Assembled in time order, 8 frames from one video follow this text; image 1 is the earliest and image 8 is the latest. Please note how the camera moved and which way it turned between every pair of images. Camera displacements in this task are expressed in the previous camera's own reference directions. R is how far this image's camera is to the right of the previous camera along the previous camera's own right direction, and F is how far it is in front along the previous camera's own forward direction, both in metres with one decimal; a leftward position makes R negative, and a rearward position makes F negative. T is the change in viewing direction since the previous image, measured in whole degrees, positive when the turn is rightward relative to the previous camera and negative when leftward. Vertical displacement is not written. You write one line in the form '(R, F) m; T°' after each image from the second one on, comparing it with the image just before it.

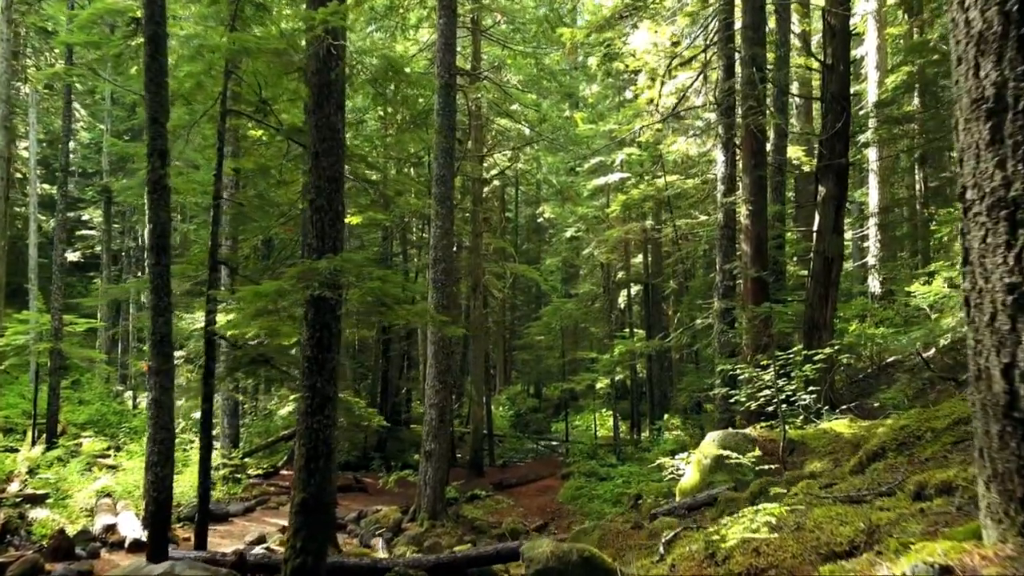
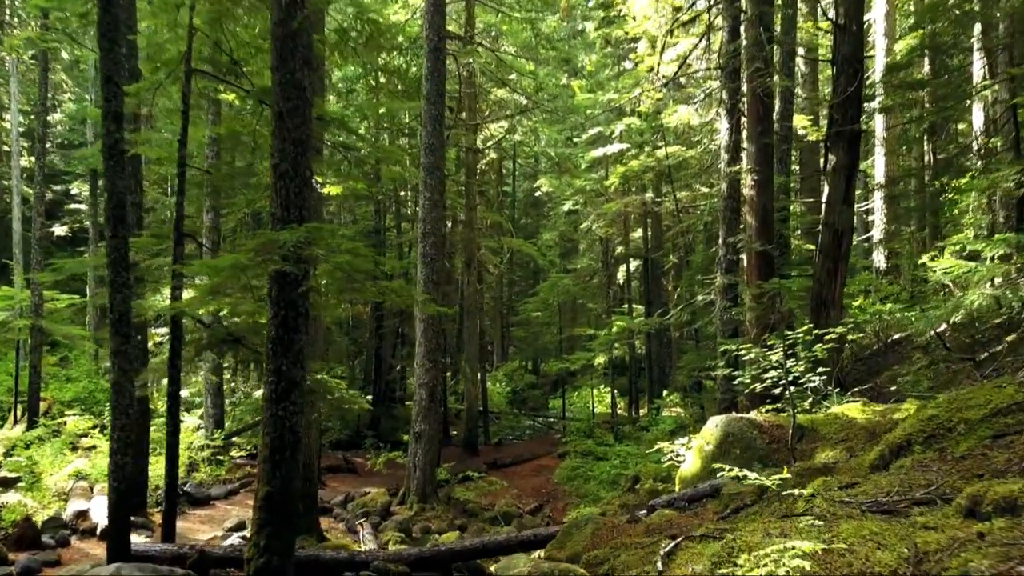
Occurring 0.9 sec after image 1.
(+0.1, +0.6) m; 0°
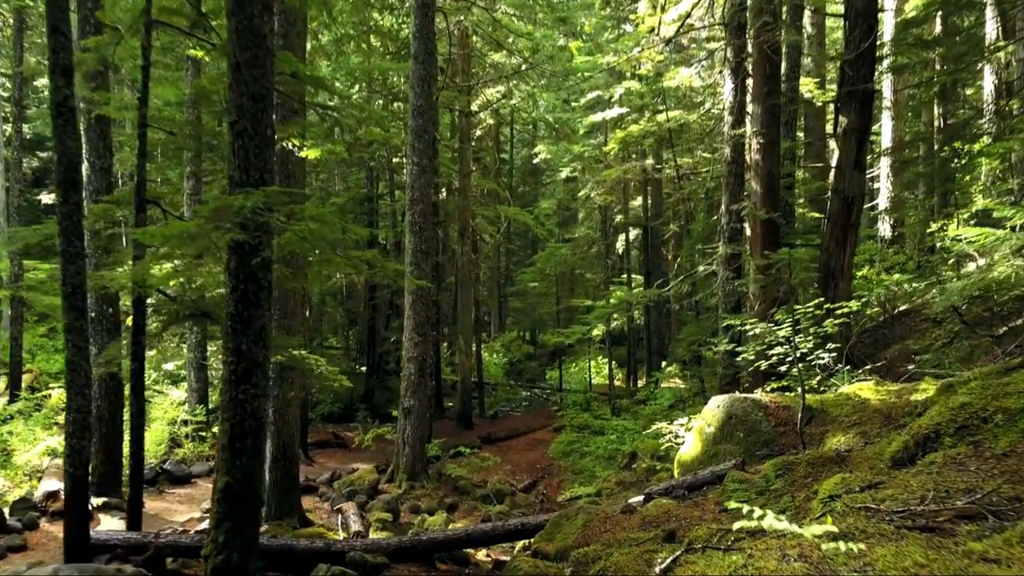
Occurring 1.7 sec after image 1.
(+0.1, +0.5) m; 0°
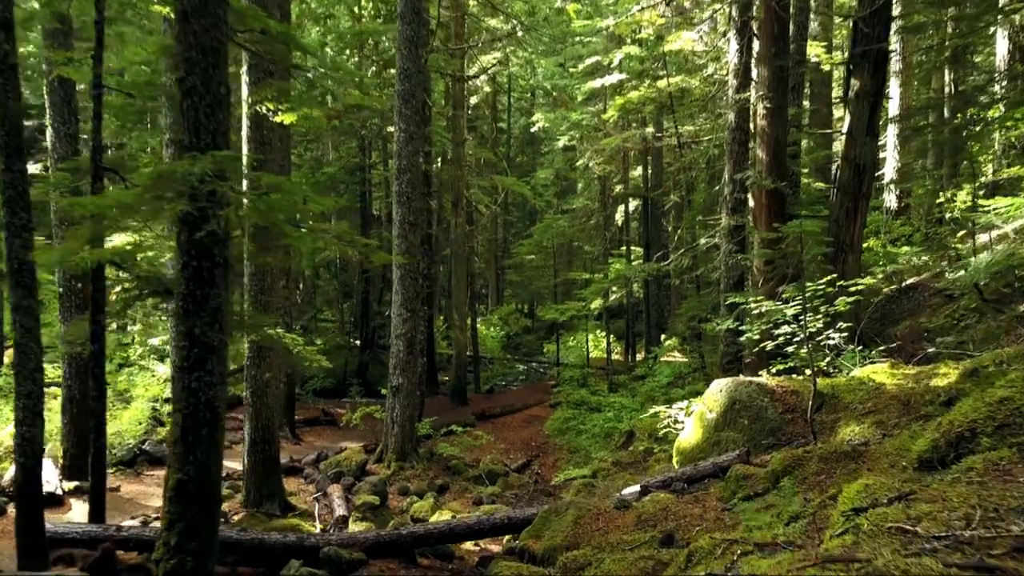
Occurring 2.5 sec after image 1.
(+0.1, +0.5) m; 0°
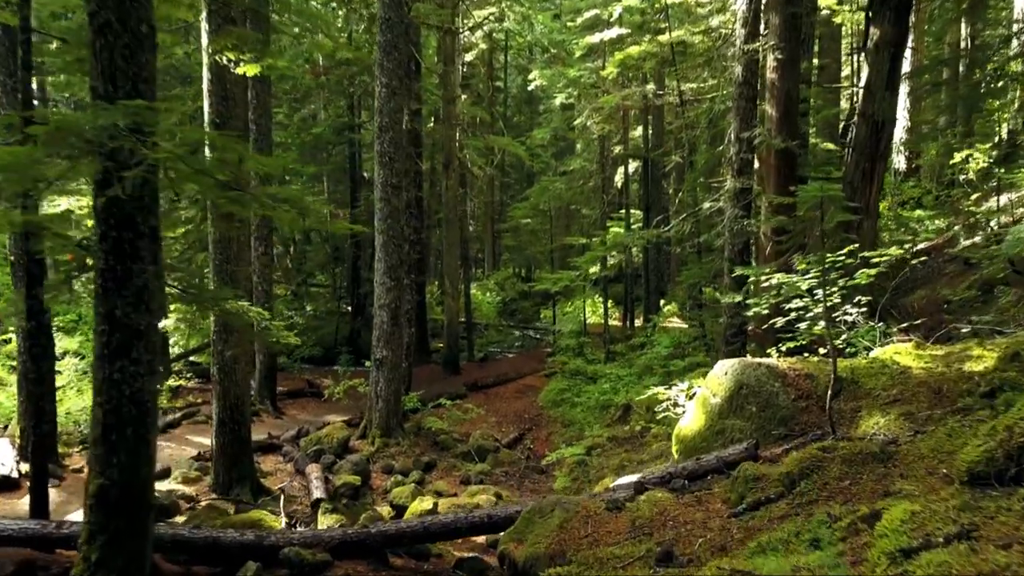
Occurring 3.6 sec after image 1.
(+0.1, +0.7) m; 0°
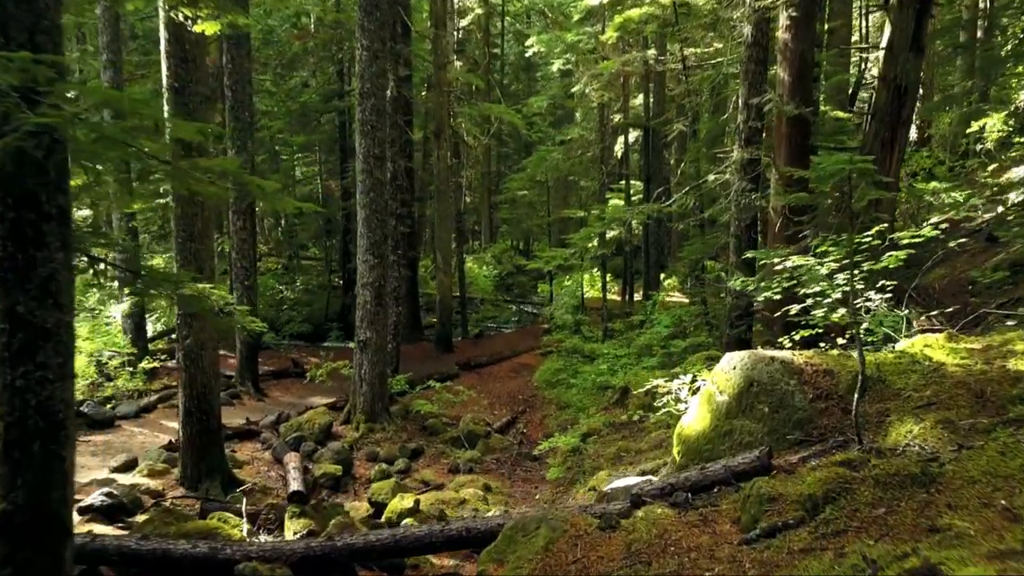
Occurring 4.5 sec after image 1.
(+0.1, +0.6) m; 0°
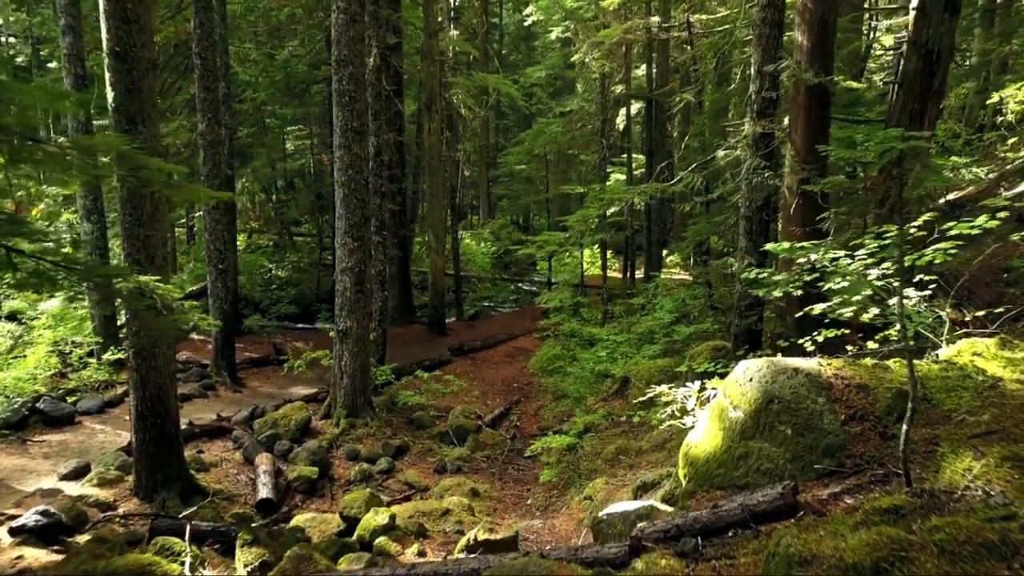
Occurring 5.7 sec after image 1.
(+0.1, +0.7) m; 0°
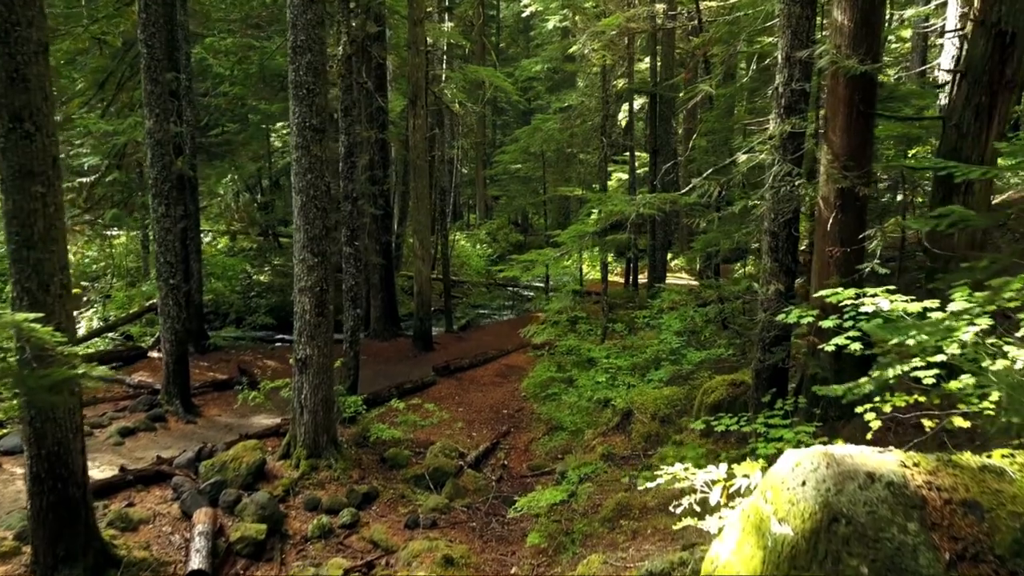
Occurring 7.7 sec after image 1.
(+0.2, +1.2) m; 0°
